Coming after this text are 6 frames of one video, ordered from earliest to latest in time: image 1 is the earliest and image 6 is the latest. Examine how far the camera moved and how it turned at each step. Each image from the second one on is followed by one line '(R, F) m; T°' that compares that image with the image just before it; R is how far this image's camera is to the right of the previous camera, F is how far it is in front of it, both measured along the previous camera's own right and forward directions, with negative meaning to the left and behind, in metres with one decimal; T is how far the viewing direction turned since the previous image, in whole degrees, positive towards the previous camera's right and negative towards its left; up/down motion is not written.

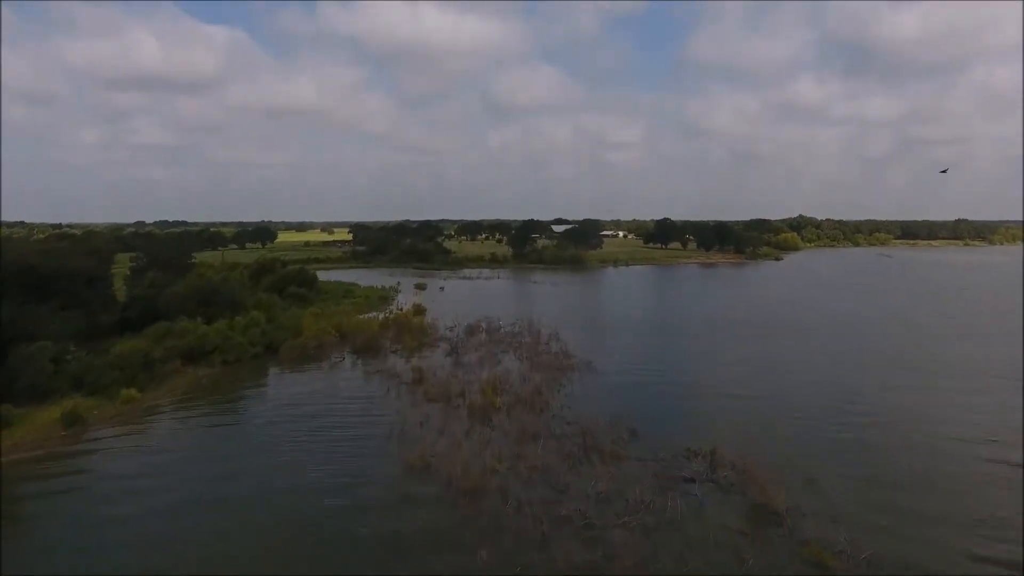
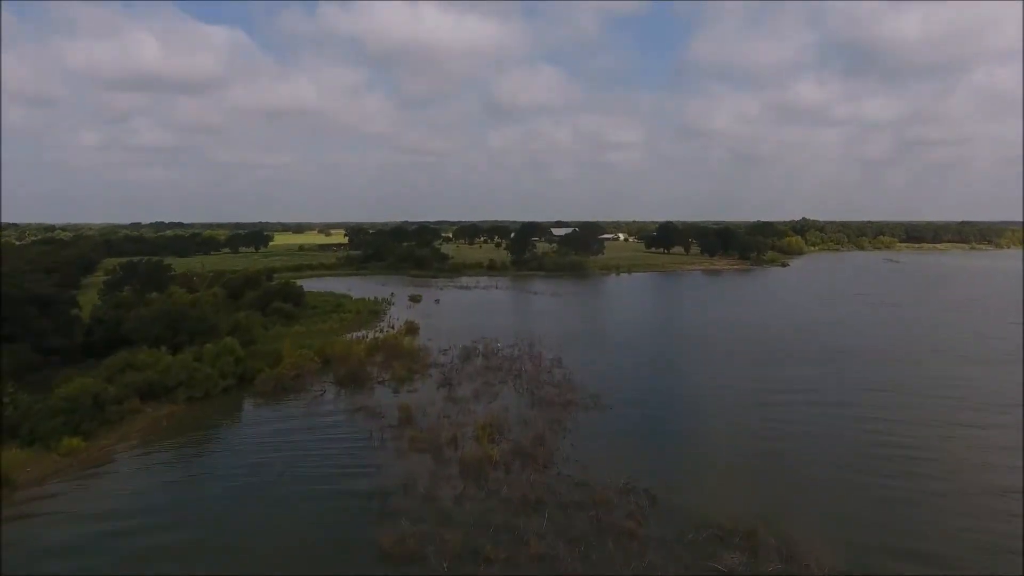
(0.0, +0.7) m; 0°
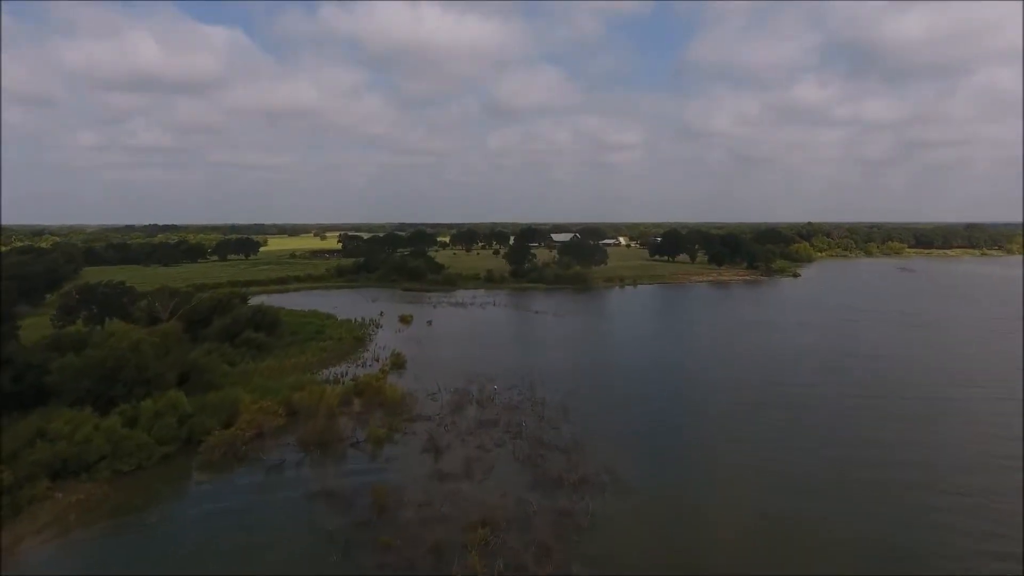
(0.0, +1.1) m; 0°
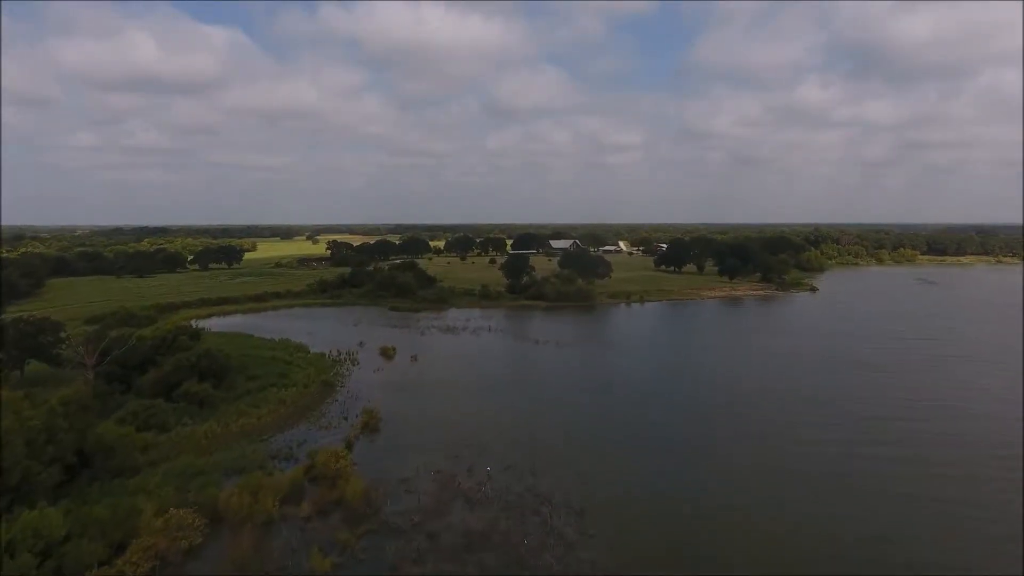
(0.0, +1.7) m; 0°
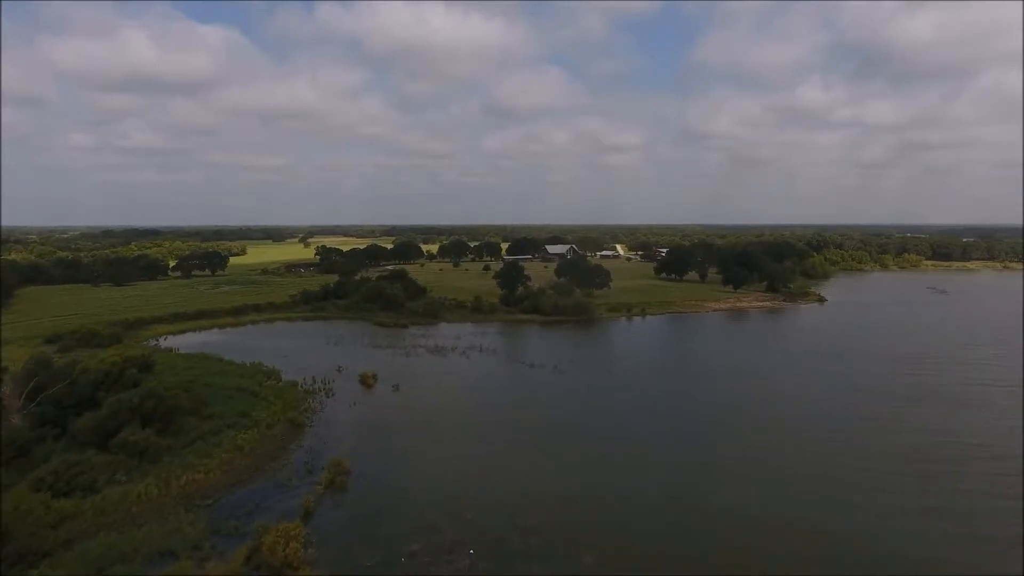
(+0.1, +1.1) m; 0°
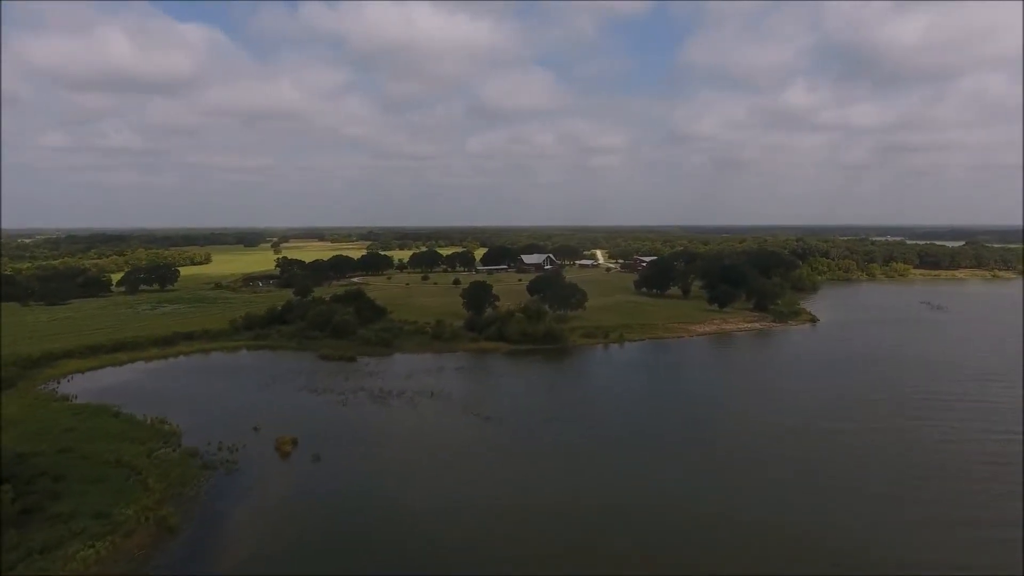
(+0.4, +1.8) m; +1°
